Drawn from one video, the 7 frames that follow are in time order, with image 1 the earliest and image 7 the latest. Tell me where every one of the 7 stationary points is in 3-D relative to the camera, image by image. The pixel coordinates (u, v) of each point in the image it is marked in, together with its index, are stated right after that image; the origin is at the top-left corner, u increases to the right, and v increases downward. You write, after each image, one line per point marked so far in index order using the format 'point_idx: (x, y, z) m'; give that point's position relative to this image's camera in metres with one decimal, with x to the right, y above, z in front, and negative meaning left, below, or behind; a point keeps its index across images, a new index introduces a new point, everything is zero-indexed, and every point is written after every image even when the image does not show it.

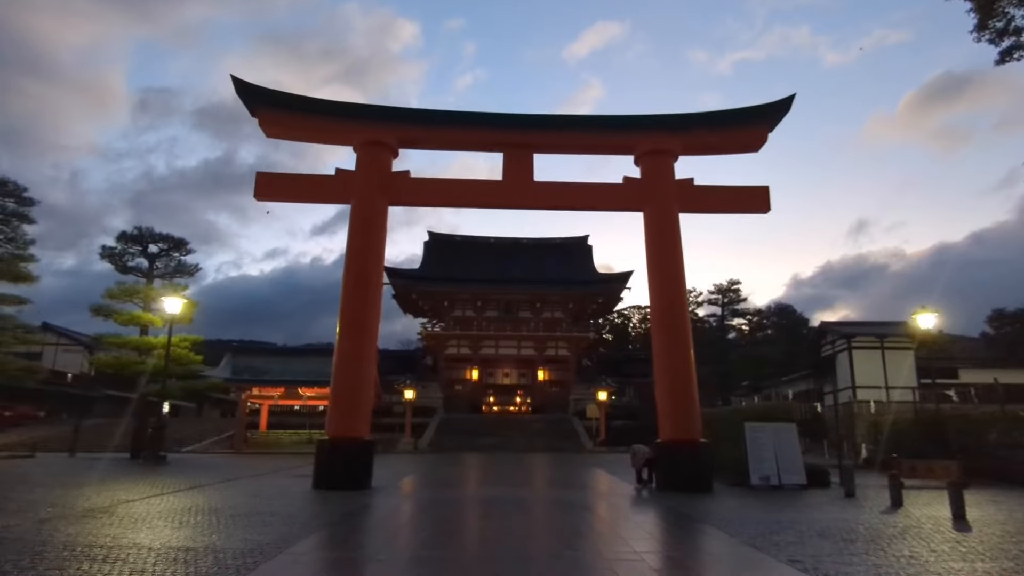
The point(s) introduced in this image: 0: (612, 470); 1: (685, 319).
0: (+2.4, -4.5, +15.2) m
1: (+2.9, -0.6, +10.4) m
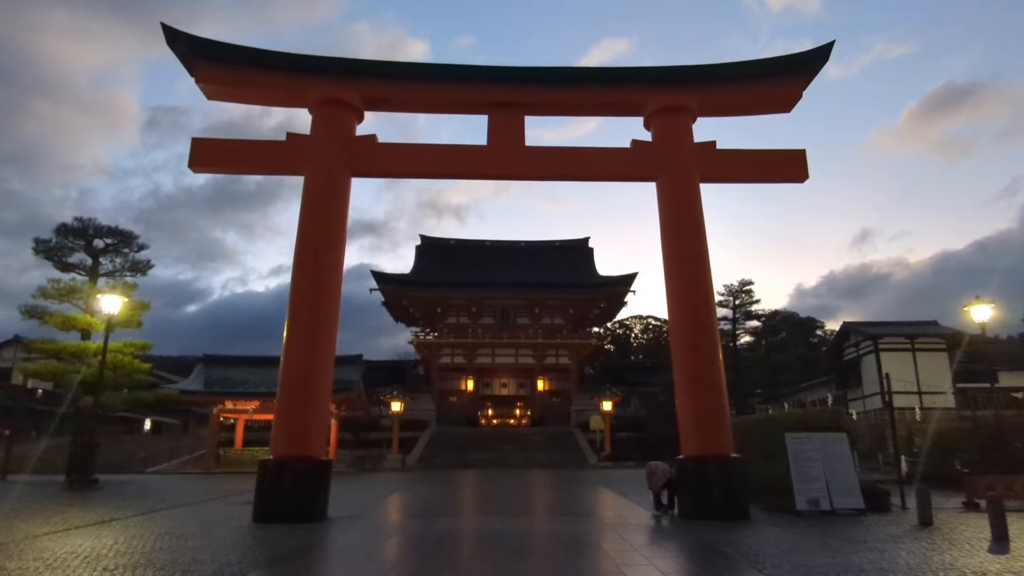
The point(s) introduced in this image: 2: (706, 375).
0: (+2.3, -4.3, +13.3) m
1: (+2.8, -0.3, +8.6) m
2: (+2.6, -1.2, +8.3) m
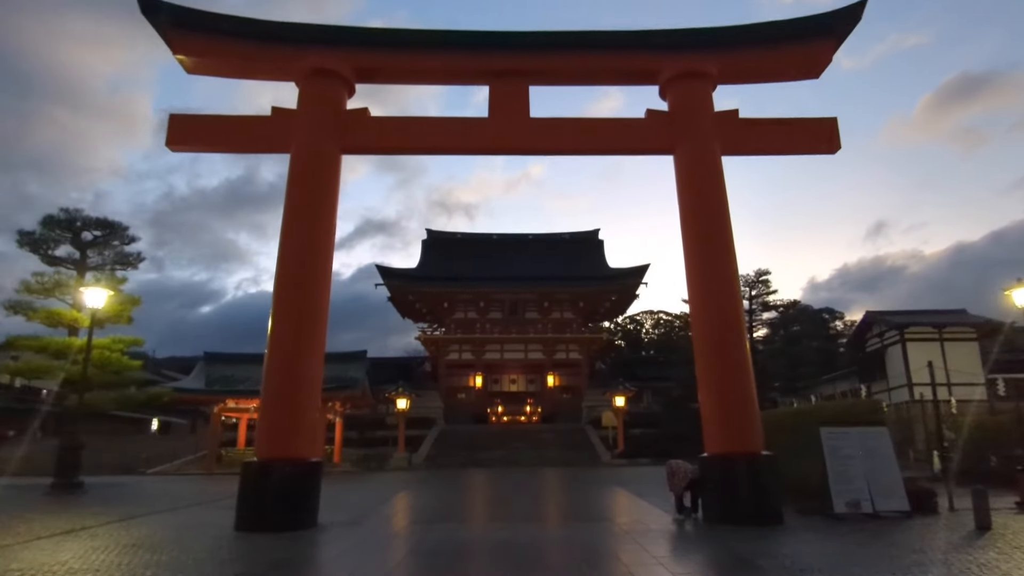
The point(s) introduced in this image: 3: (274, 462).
0: (+2.4, -4.1, +12.5) m
1: (+2.8, -0.1, +7.8) m
2: (+2.7, -0.9, +7.5) m
3: (-2.7, -2.0, +7.1) m
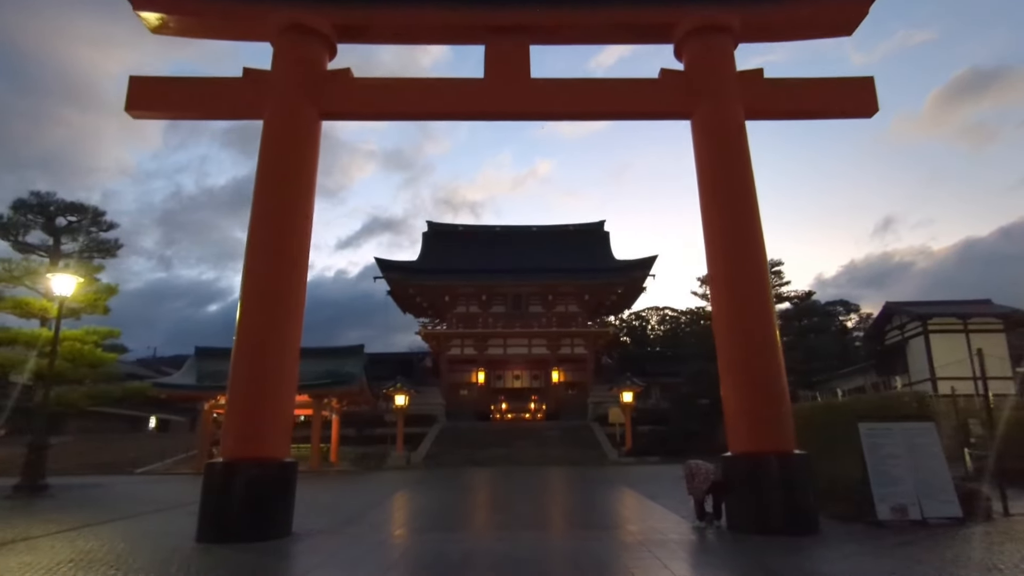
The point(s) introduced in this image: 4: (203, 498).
0: (+2.5, -3.8, +11.7) m
1: (+2.8, +0.1, +6.9) m
2: (+2.6, -0.7, +6.7) m
3: (-2.7, -1.8, +6.3) m
4: (-3.1, -2.1, +6.3) m
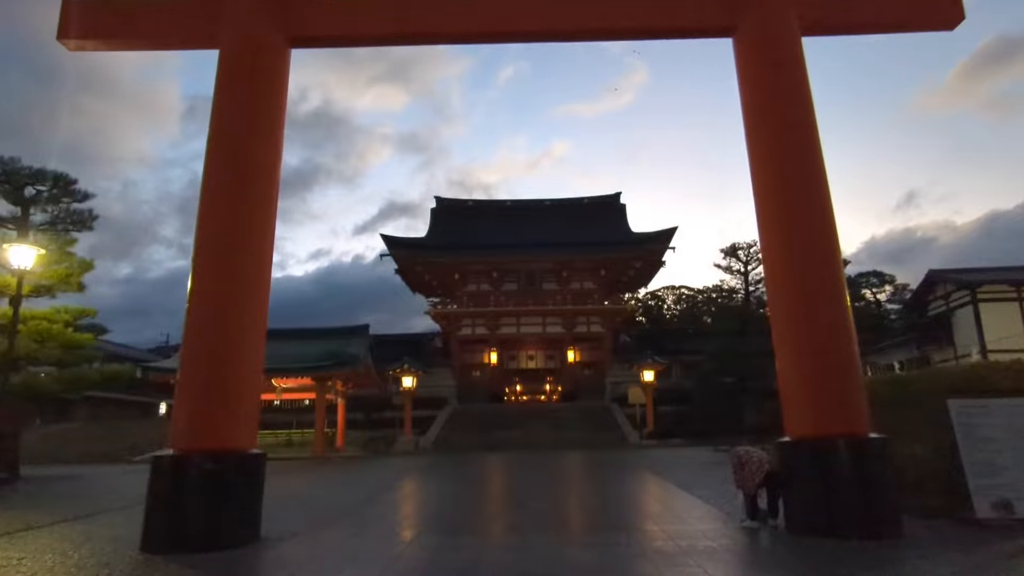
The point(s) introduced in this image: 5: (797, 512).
0: (+2.7, -3.2, +10.5) m
1: (+2.9, +0.6, +5.6) m
2: (+2.7, -0.2, +5.4) m
3: (-2.6, -1.4, +5.2) m
4: (-3.0, -1.8, +5.3) m
5: (+2.5, -1.9, +5.4) m
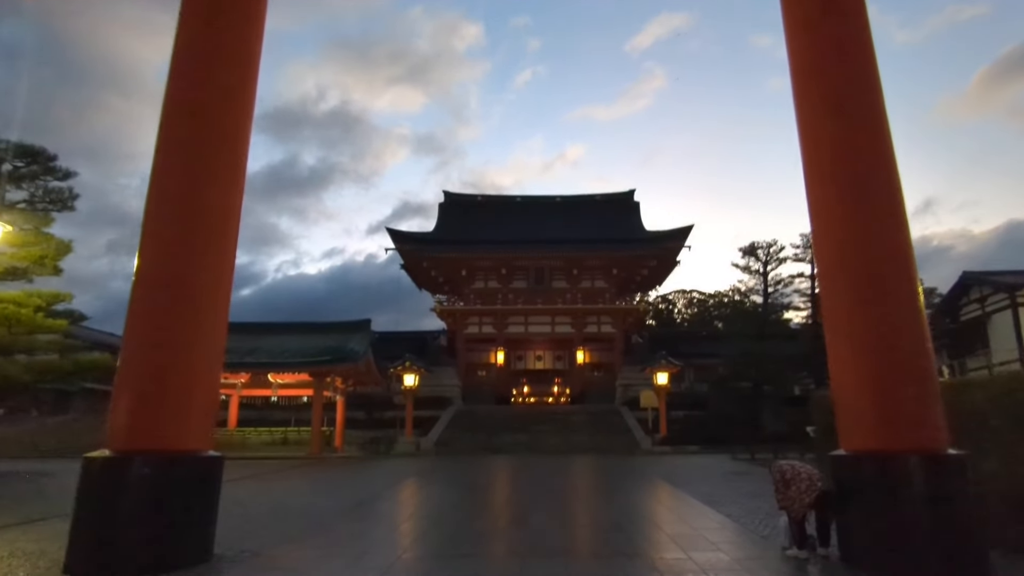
0: (+2.8, -3.1, +9.6) m
1: (+2.9, +0.7, +4.7) m
2: (+2.7, -0.1, +4.5) m
3: (-2.6, -1.2, +4.4) m
4: (-3.0, -1.6, +4.4) m
5: (+2.4, -1.8, +4.5) m
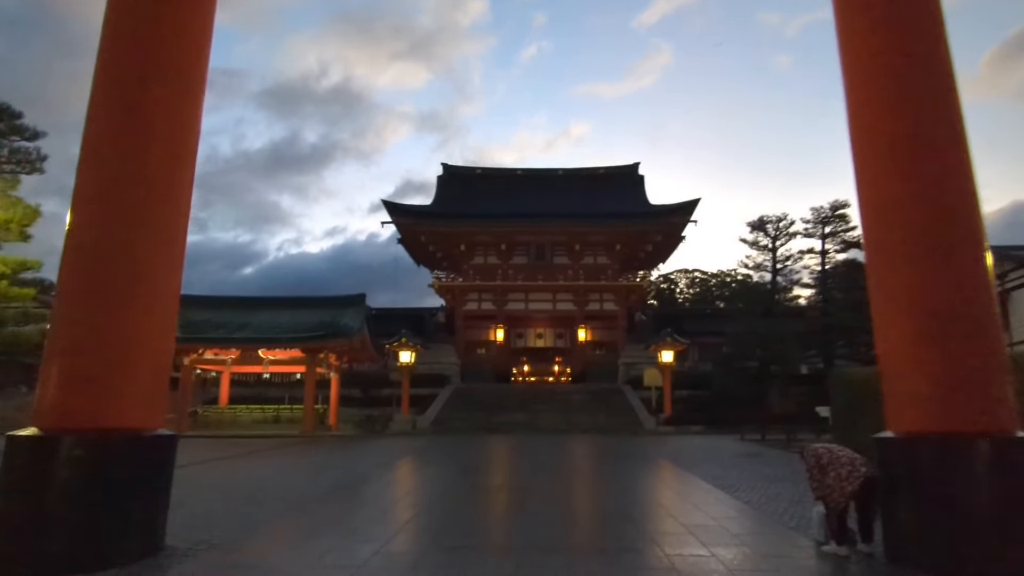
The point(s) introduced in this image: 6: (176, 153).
0: (+2.7, -2.7, +9.0) m
1: (+2.9, +1.0, +4.0) m
2: (+2.7, +0.2, +3.8) m
3: (-2.7, -0.9, +3.8) m
4: (-3.1, -1.3, +3.8) m
5: (+2.4, -1.5, +3.8) m
6: (-2.3, +1.0, +4.2) m
